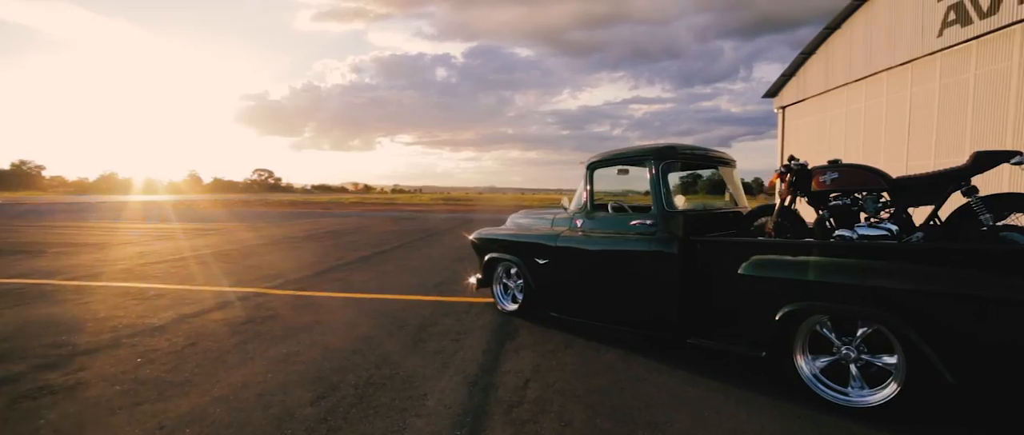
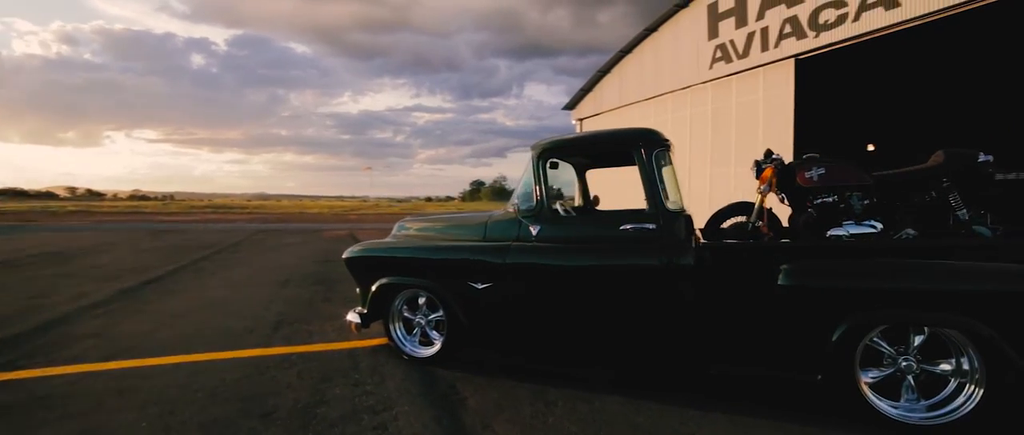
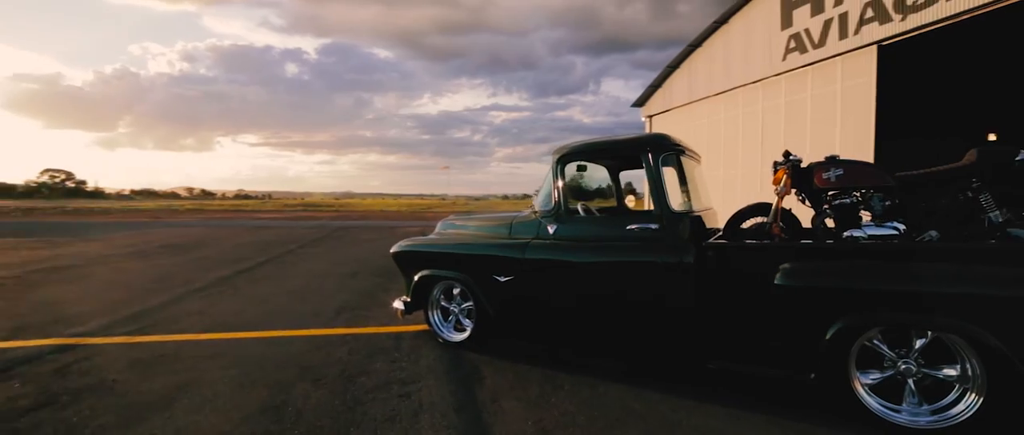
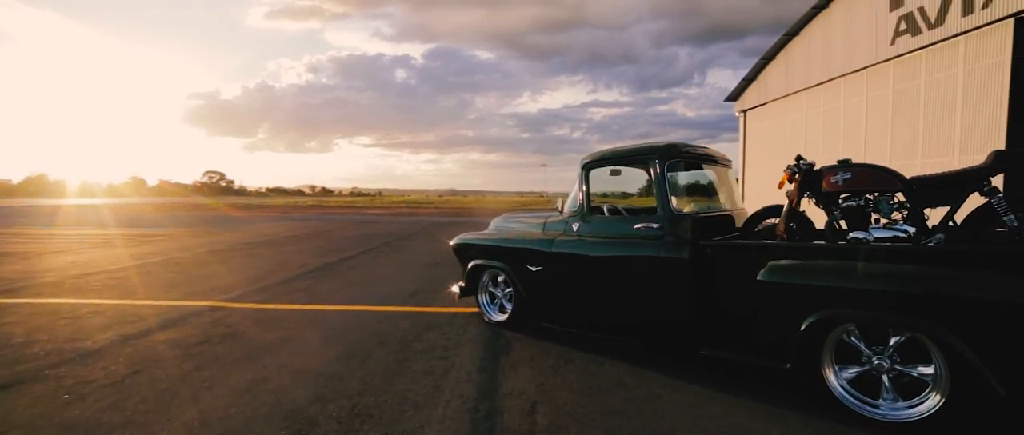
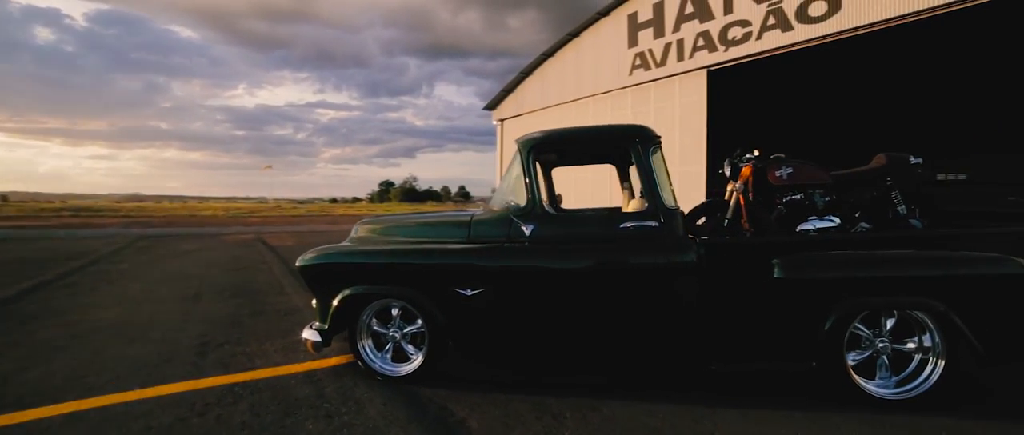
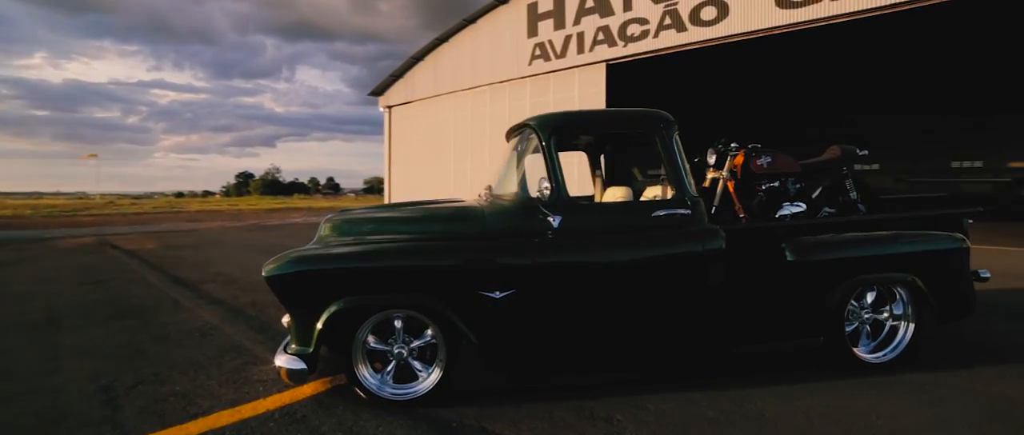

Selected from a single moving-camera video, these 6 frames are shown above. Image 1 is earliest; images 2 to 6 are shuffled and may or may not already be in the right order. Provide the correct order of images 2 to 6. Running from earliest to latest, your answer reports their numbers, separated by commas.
4, 3, 2, 5, 6
